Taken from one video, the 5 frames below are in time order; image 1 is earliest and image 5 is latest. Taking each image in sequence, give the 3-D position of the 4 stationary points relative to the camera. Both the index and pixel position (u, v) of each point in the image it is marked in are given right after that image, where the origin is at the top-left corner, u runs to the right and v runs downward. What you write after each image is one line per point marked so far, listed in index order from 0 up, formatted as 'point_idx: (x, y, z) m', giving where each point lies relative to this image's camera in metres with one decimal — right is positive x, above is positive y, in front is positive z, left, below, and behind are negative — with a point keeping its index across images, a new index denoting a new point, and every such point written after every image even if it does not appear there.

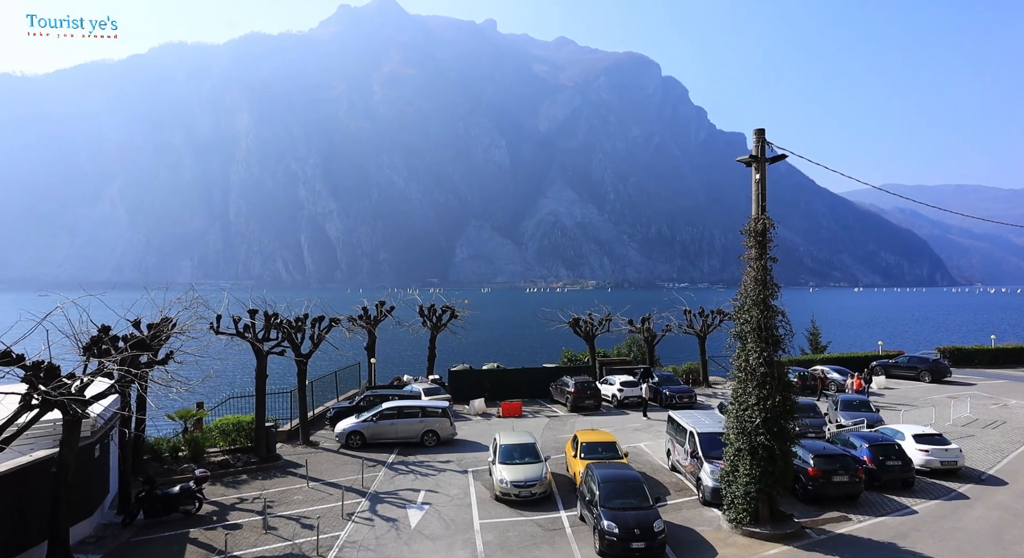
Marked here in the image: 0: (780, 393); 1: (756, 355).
0: (+6.9, -3.0, +15.8) m
1: (+6.4, -2.0, +15.9) m
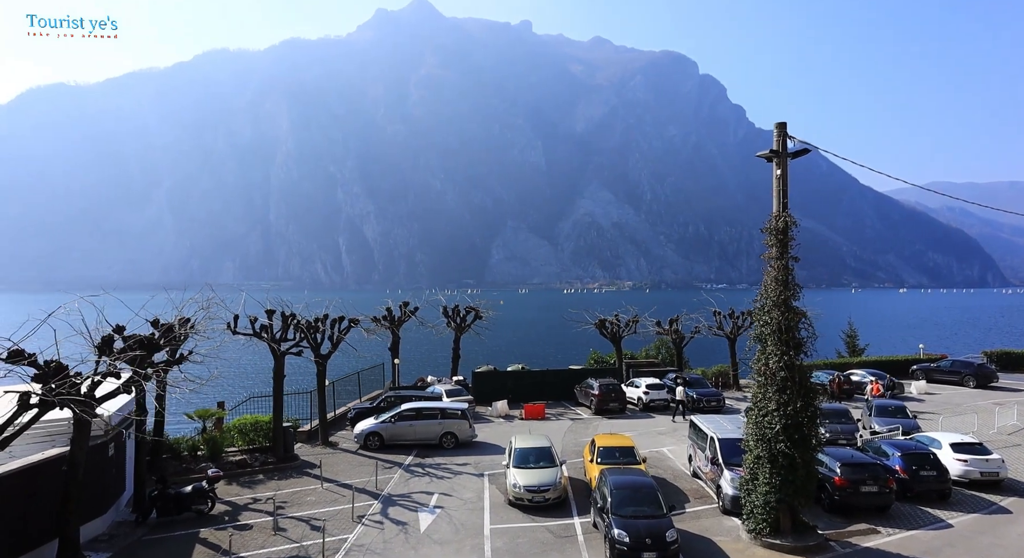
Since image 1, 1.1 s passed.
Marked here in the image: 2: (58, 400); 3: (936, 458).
0: (+7.1, -3.0, +15.0) m
1: (+6.6, -2.0, +15.2) m
2: (-9.3, -2.4, +12.3) m
3: (+13.0, -5.5, +18.7) m
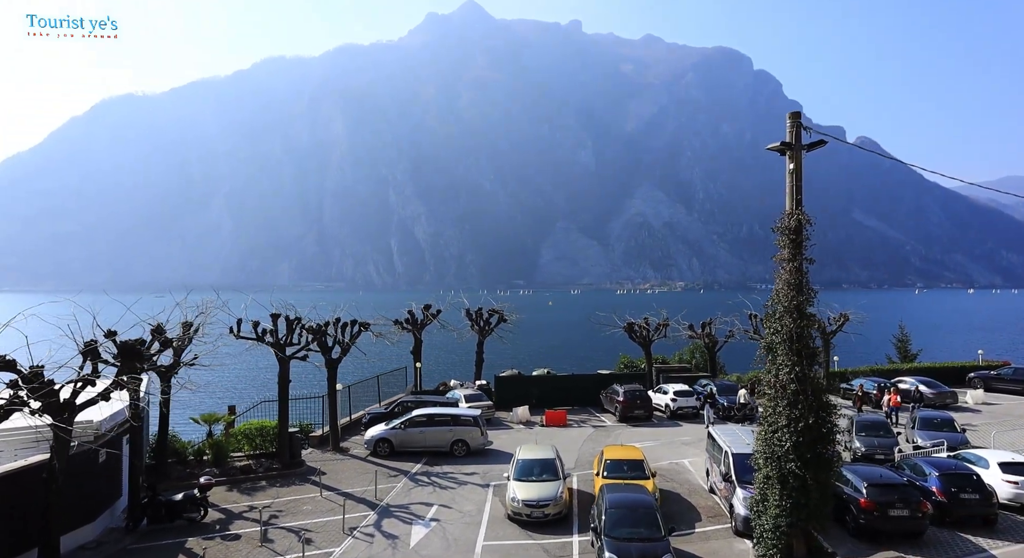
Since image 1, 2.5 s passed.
0: (+6.8, -3.0, +13.7) m
1: (+6.3, -2.1, +13.9) m
2: (-9.7, -2.6, +12.2) m
3: (+13.0, -5.6, +16.9) m
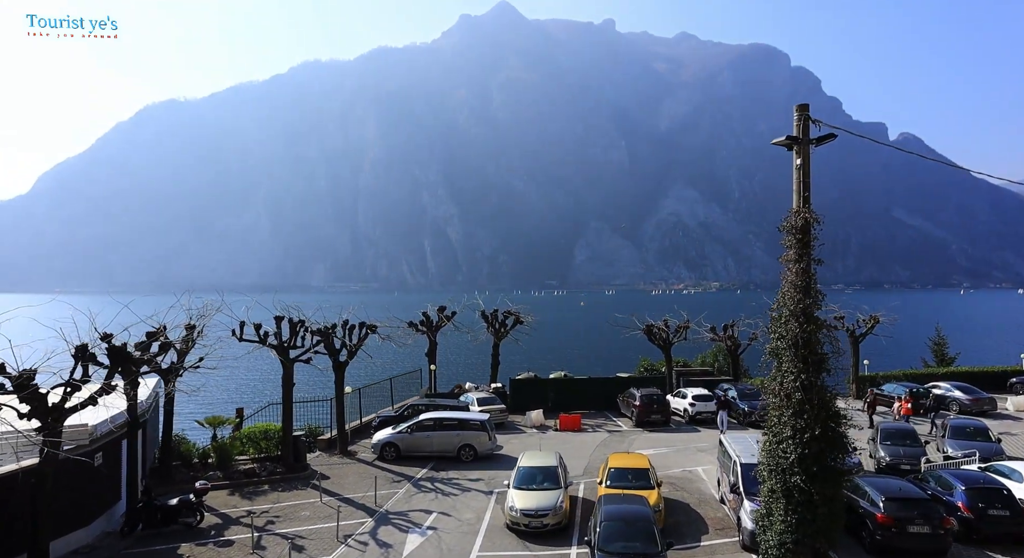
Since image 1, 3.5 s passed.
0: (+6.6, -3.1, +12.9) m
1: (+6.1, -2.1, +13.1) m
2: (-10.1, -2.7, +12.2) m
3: (+12.9, -5.6, +15.7) m
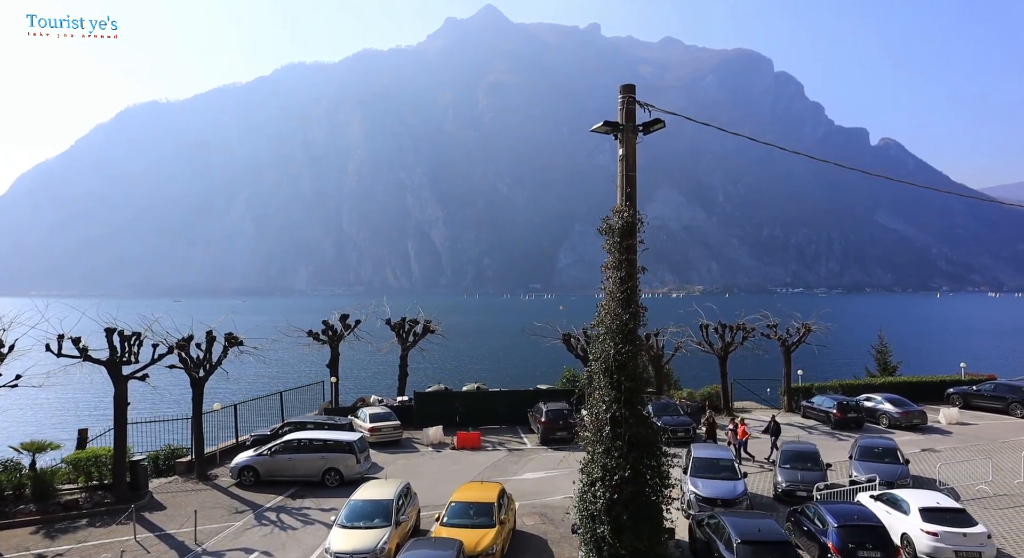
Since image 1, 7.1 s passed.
0: (+2.2, -3.3, +10.9) m
1: (+1.7, -2.3, +11.1) m
2: (-14.4, -2.8, +9.8) m
3: (+8.5, -5.8, +13.9) m
